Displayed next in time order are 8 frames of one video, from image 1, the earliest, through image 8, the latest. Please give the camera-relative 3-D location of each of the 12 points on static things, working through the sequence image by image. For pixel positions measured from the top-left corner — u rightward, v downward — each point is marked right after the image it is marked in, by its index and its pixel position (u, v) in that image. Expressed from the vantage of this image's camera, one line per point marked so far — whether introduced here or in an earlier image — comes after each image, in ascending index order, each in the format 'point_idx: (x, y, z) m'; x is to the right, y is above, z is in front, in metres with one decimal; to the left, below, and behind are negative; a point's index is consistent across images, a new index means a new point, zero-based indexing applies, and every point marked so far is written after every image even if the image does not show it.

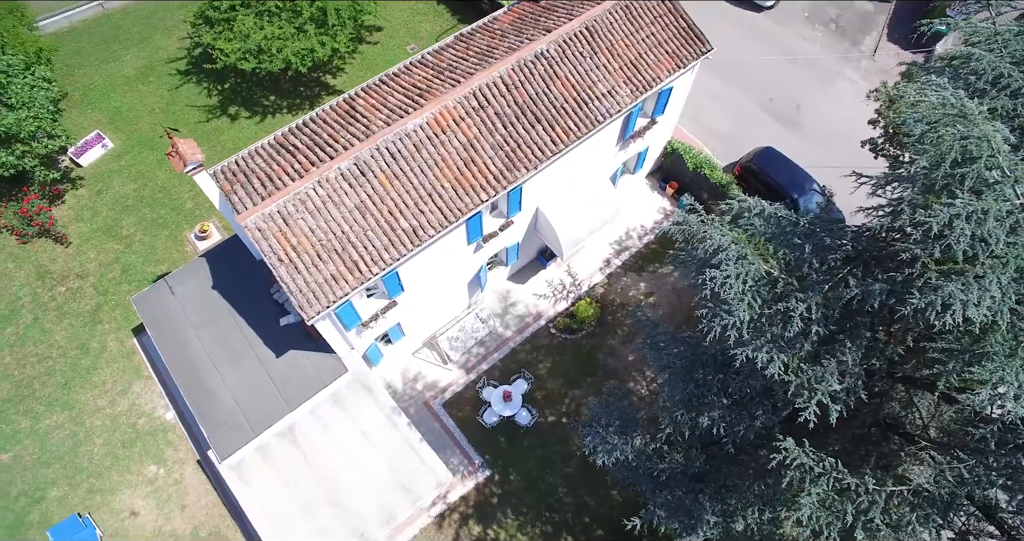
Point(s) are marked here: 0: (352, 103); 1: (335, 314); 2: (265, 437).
0: (-5.7, +5.9, +18.8) m
1: (-5.4, -1.3, +16.5) m
2: (-8.2, -5.5, +17.8) m
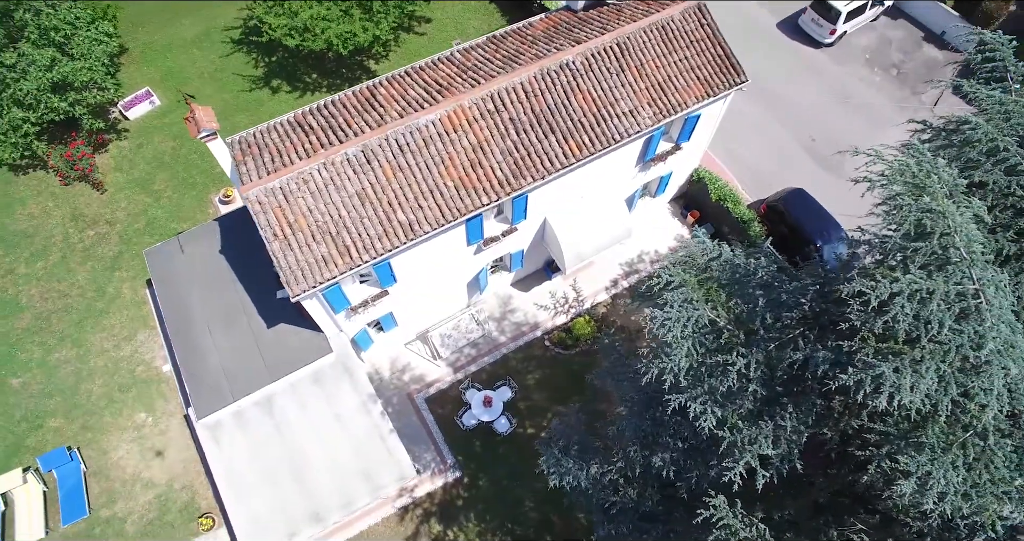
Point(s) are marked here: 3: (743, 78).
0: (-5.0, +6.4, +19.1) m
1: (-5.9, -0.8, +16.8) m
2: (-9.1, -4.5, +18.3) m
3: (+8.5, +7.0, +19.6) m
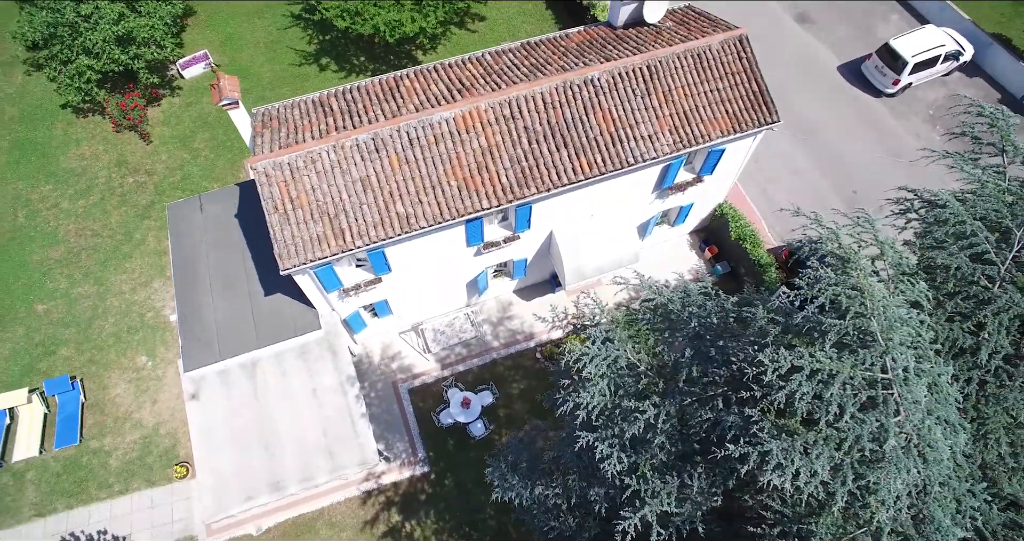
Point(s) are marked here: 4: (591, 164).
0: (-4.1, +6.8, +19.4) m
1: (-6.3, -0.1, +17.2) m
2: (-10.0, -3.3, +18.9) m
3: (+9.2, +5.3, +18.9) m
4: (+2.6, +3.5, +17.9) m
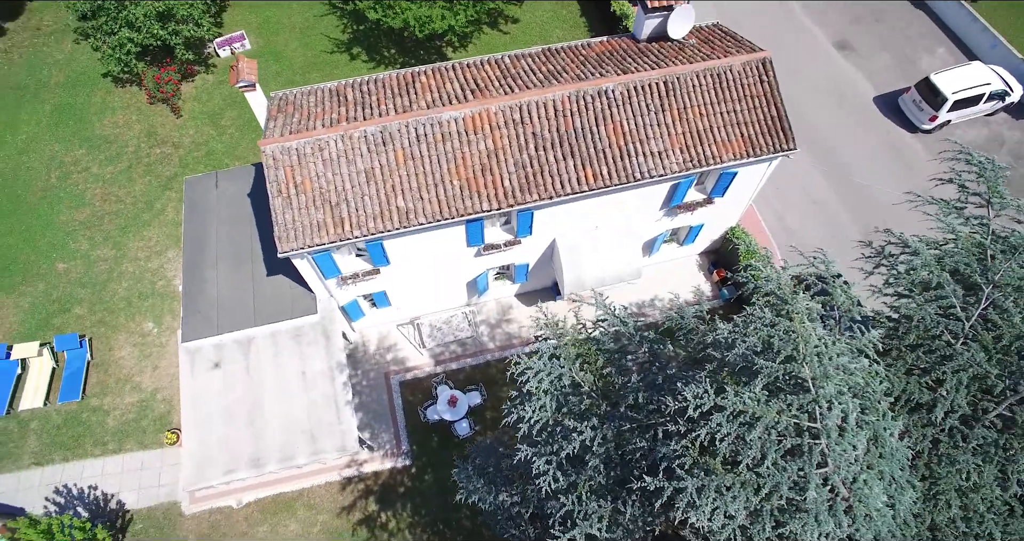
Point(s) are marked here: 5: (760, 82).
0: (-3.6, +7.0, +19.6) m
1: (-6.5, +0.4, +17.5) m
2: (-10.3, -2.5, +19.4) m
3: (+9.6, +4.3, +18.4) m
4: (+2.8, +3.1, +17.8) m
5: (+8.7, +6.6, +18.9) m
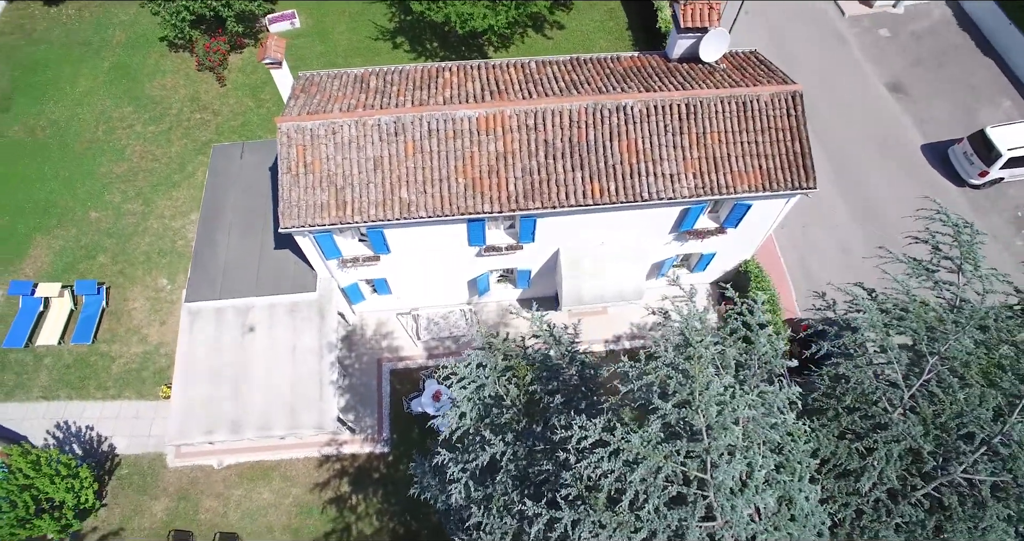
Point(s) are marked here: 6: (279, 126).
0: (-2.7, +7.3, +19.8) m
1: (-6.6, +1.1, +17.9) m
2: (-10.6, -1.3, +20.0) m
3: (+9.9, +2.8, +17.8) m
4: (+2.9, +2.6, +17.6) m
5: (+9.3, +5.3, +18.3) m
6: (-7.4, +4.6, +17.1) m
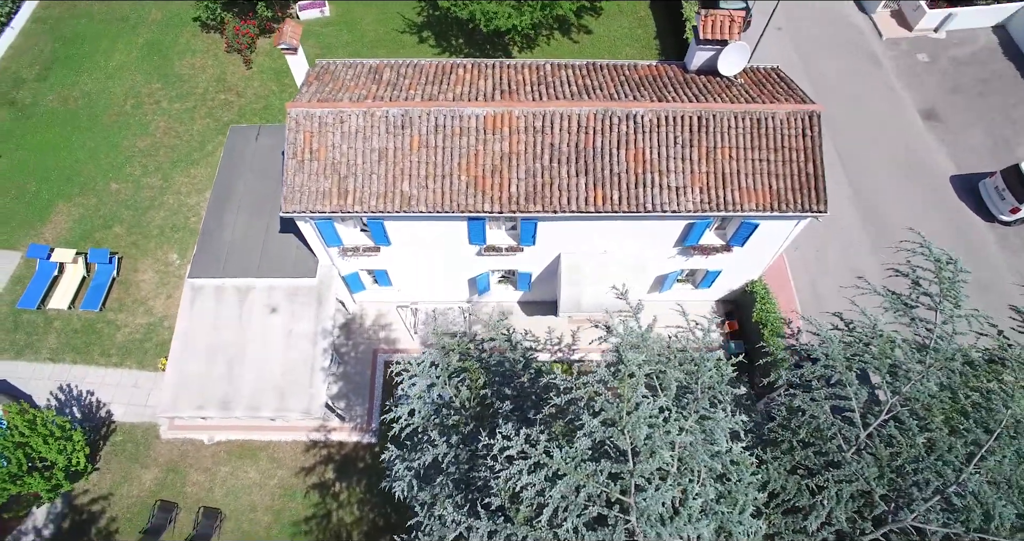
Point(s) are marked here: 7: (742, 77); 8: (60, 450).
0: (-2.2, +7.4, +19.8) m
1: (-6.6, +1.6, +18.0) m
2: (-10.8, -0.5, +20.3) m
3: (+9.9, +2.0, +17.3) m
4: (+3.0, +2.3, +17.3) m
5: (+9.6, +4.5, +17.8) m
6: (-7.2, +5.1, +17.3) m
7: (+8.3, +7.0, +19.5) m
8: (-15.6, -6.2, +18.6) m
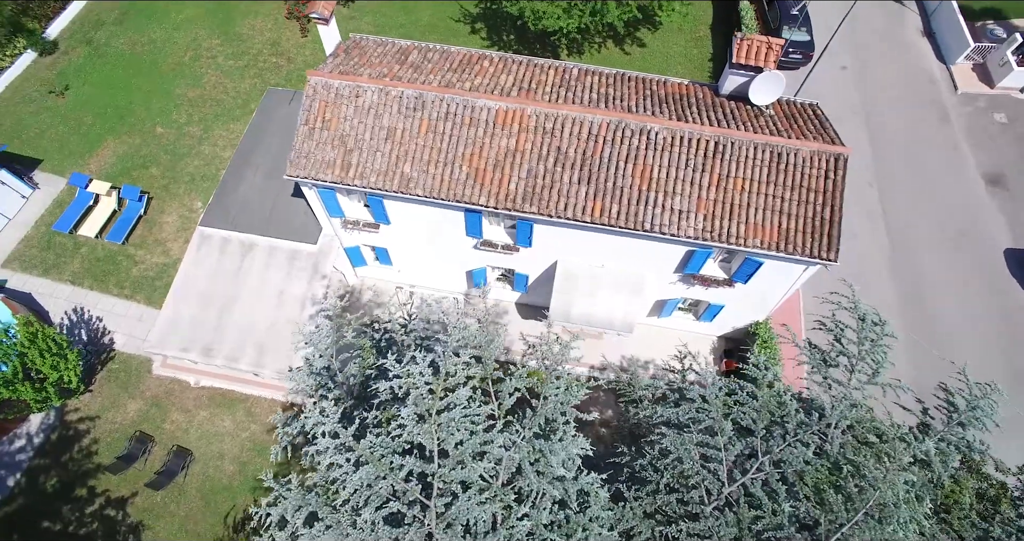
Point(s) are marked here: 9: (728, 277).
0: (-1.2, +7.7, +19.7) m
1: (-6.6, +2.7, +18.3) m
2: (-10.9, +1.3, +21.0) m
3: (+9.6, +0.4, +16.2) m
4: (+2.9, +1.9, +16.9) m
5: (+9.7, +2.9, +16.7) m
6: (-6.7, +6.3, +17.7) m
7: (+9.1, +5.6, +18.6) m
8: (-16.8, -3.5, +19.7) m
9: (+7.5, -0.2, +18.8) m
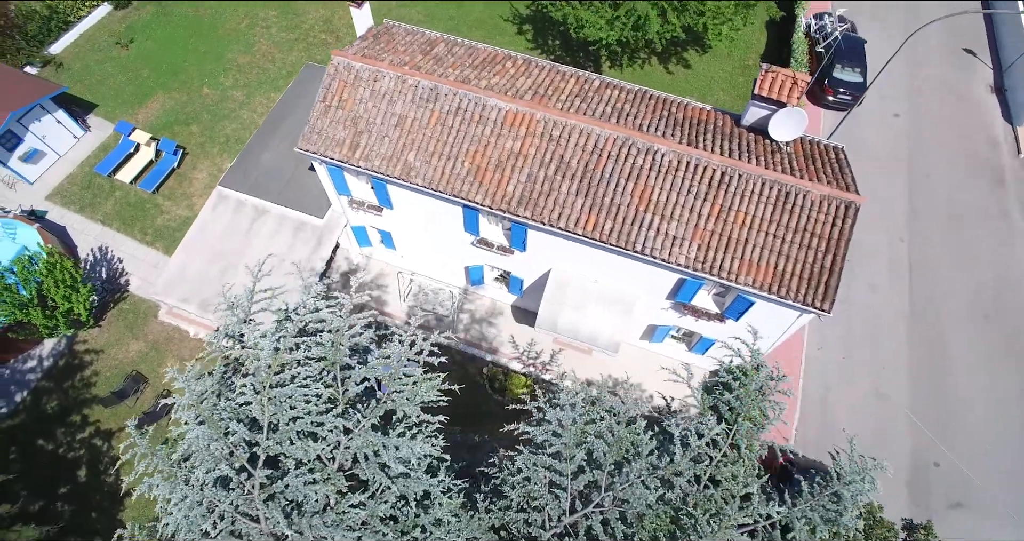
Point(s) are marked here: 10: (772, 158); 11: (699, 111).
0: (-0.3, +7.7, +19.8) m
1: (-6.5, +3.6, +18.8) m
2: (-10.7, +2.9, +21.8) m
3: (+9.0, -1.0, +15.5) m
4: (+2.6, +1.4, +16.7) m
5: (+9.6, +1.4, +16.0) m
6: (-6.1, +7.2, +18.2) m
7: (+9.4, +4.2, +17.9) m
8: (-17.3, -1.0, +20.9) m
9: (+7.0, -1.4, +18.2) m
10: (+8.4, +3.6, +17.2) m
11: (+6.6, +5.6, +19.0) m
